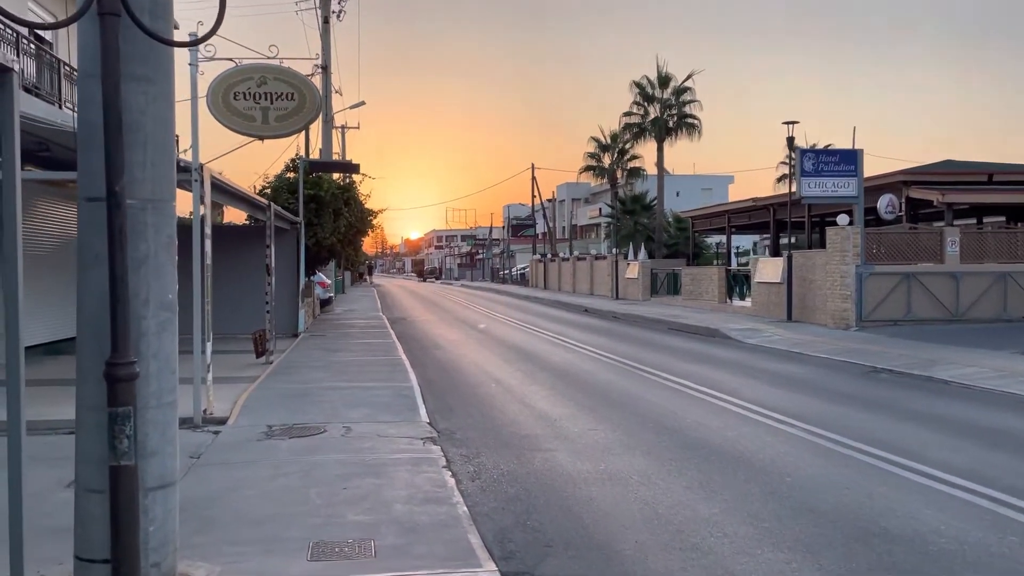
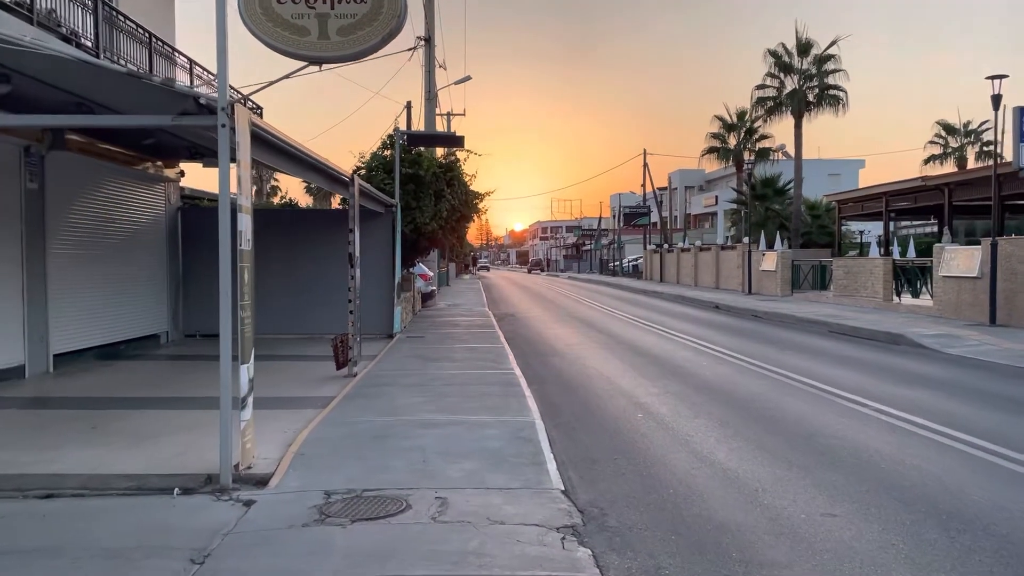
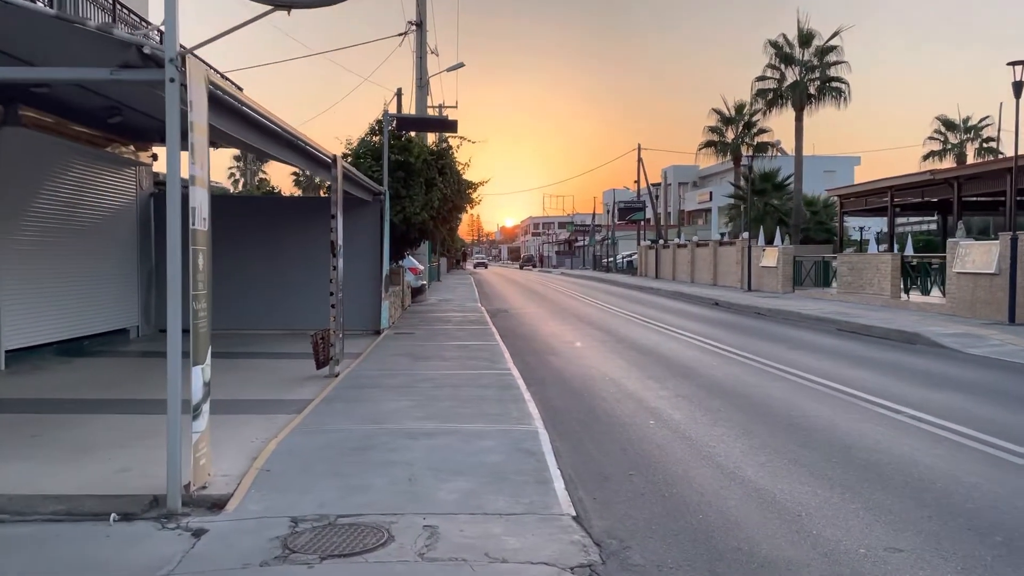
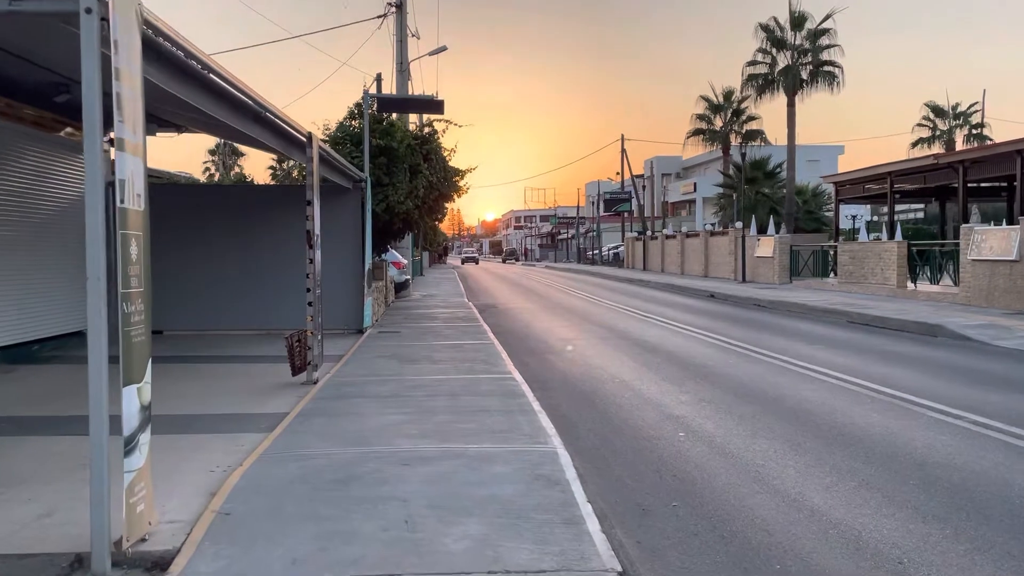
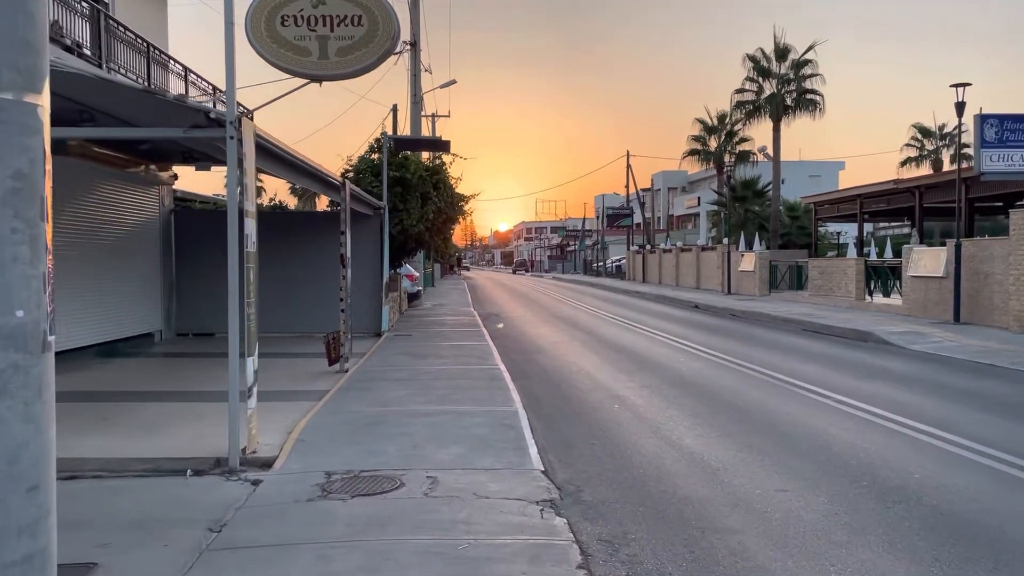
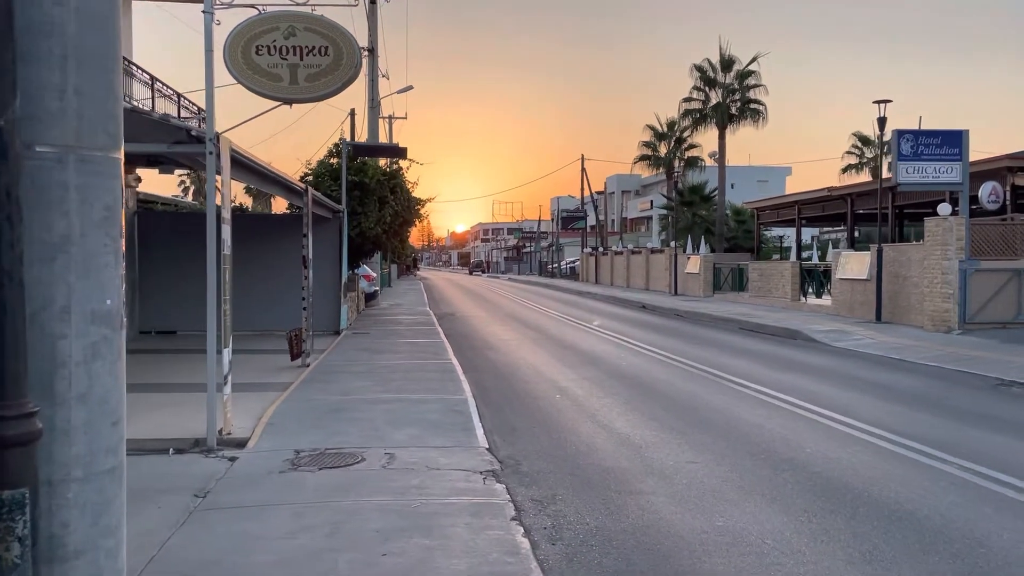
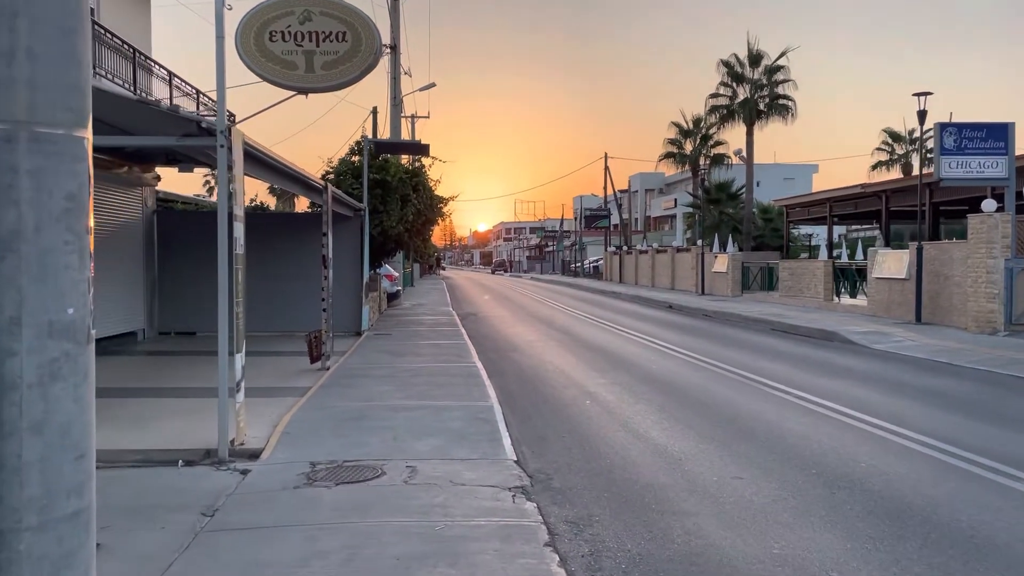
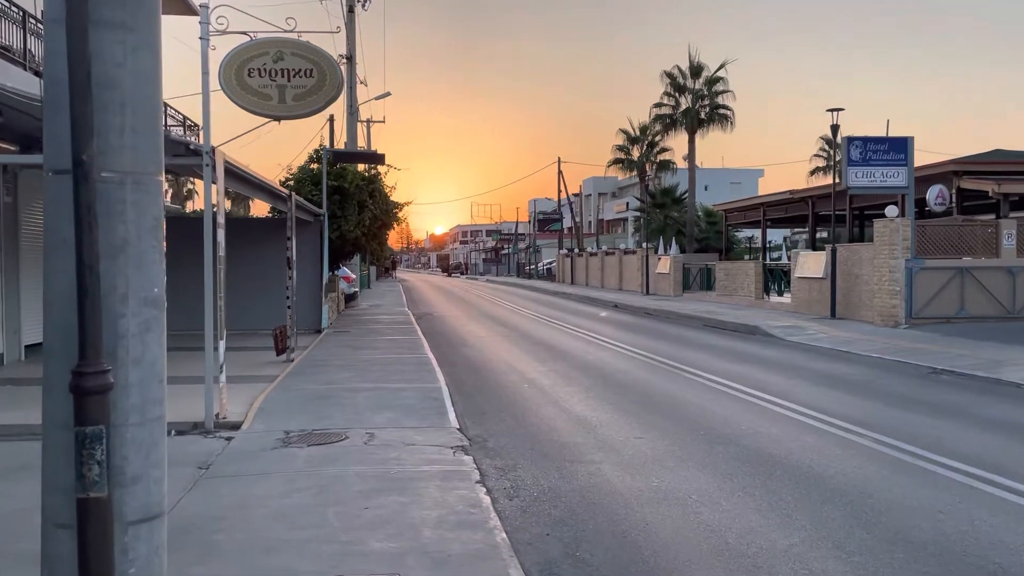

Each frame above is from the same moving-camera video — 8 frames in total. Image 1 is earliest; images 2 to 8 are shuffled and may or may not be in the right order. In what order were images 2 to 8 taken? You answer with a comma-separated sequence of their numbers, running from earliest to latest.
8, 6, 7, 5, 2, 3, 4
